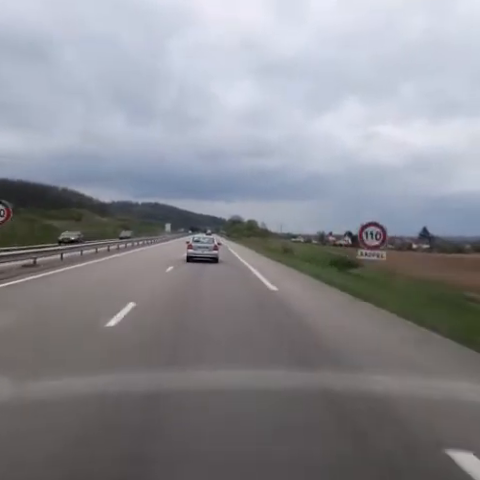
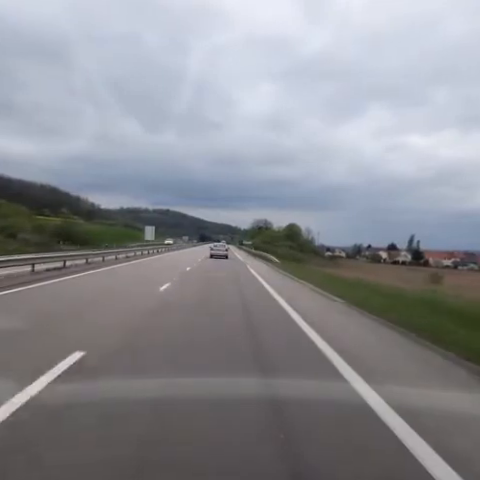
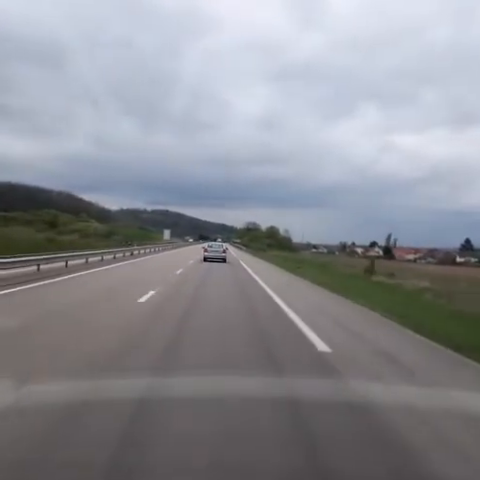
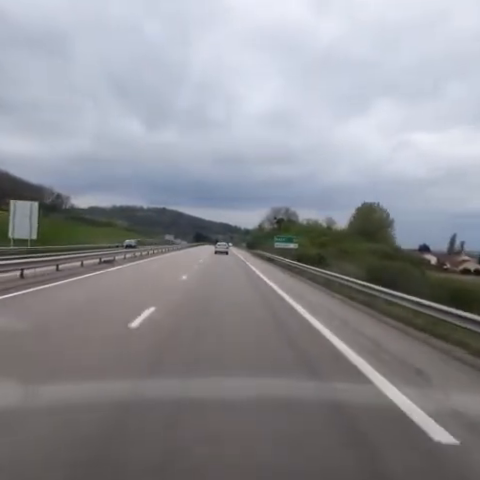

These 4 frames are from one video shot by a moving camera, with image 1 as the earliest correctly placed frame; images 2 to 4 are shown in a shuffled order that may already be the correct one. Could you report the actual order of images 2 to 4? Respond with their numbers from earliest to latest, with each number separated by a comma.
3, 2, 4
